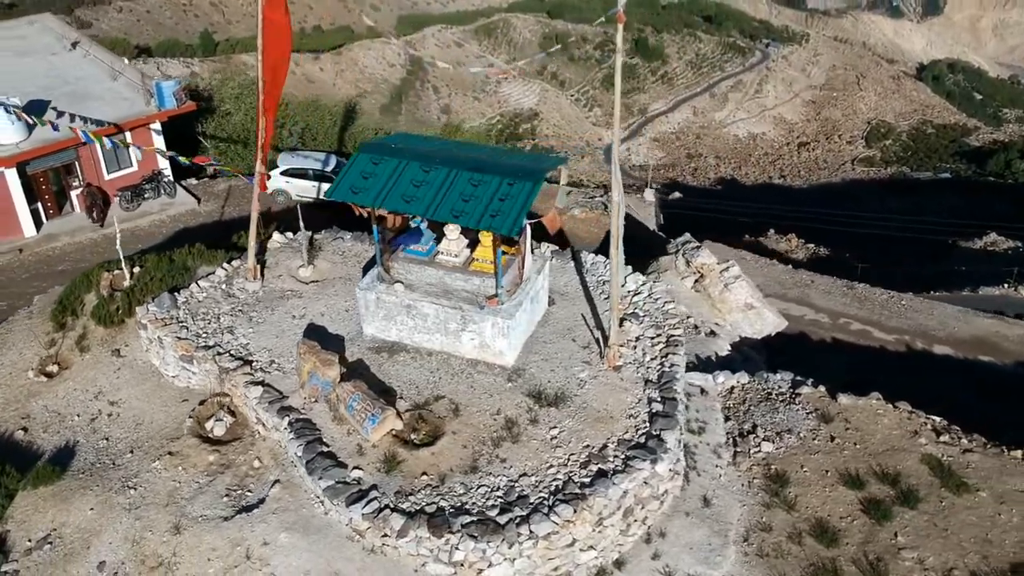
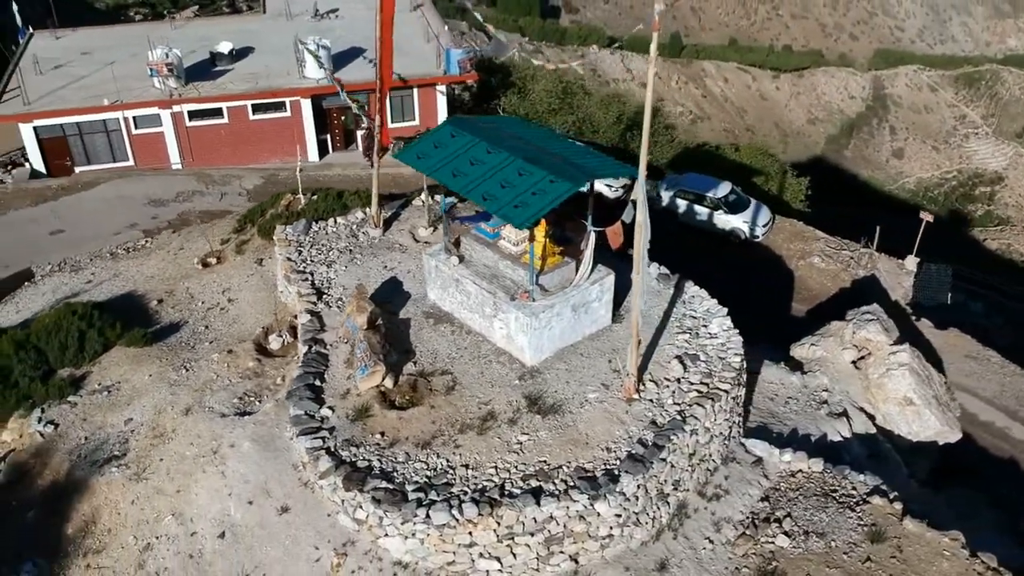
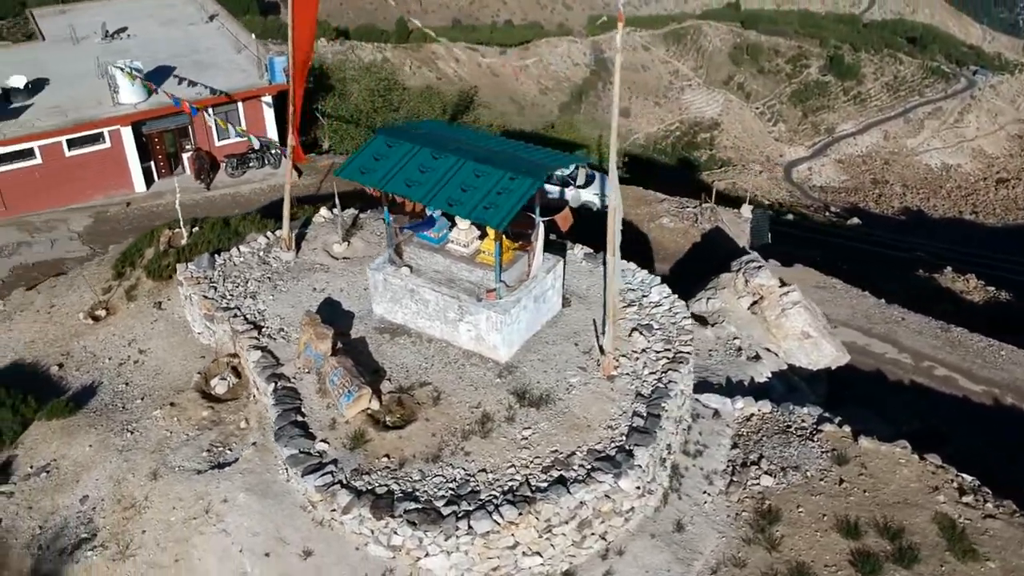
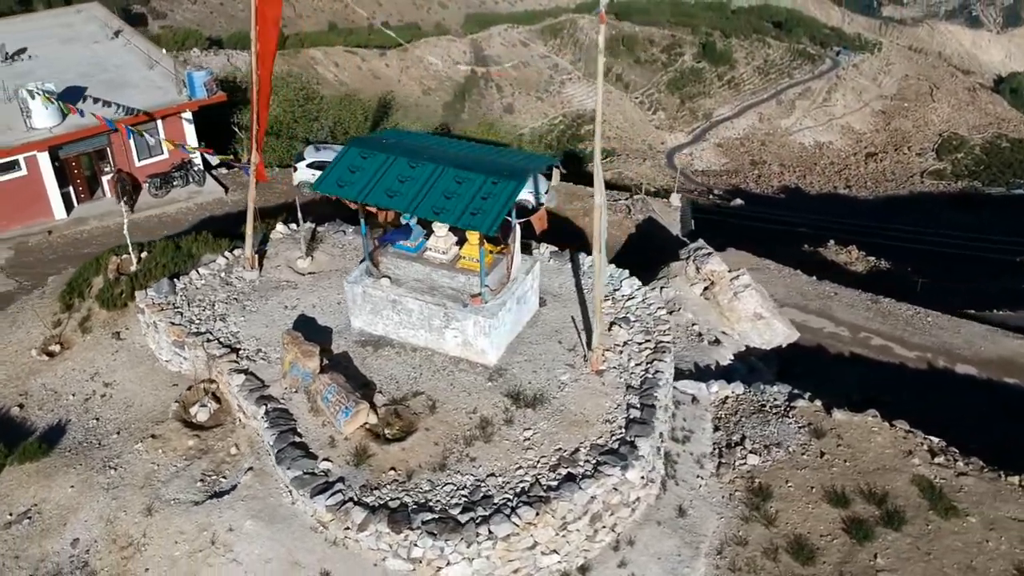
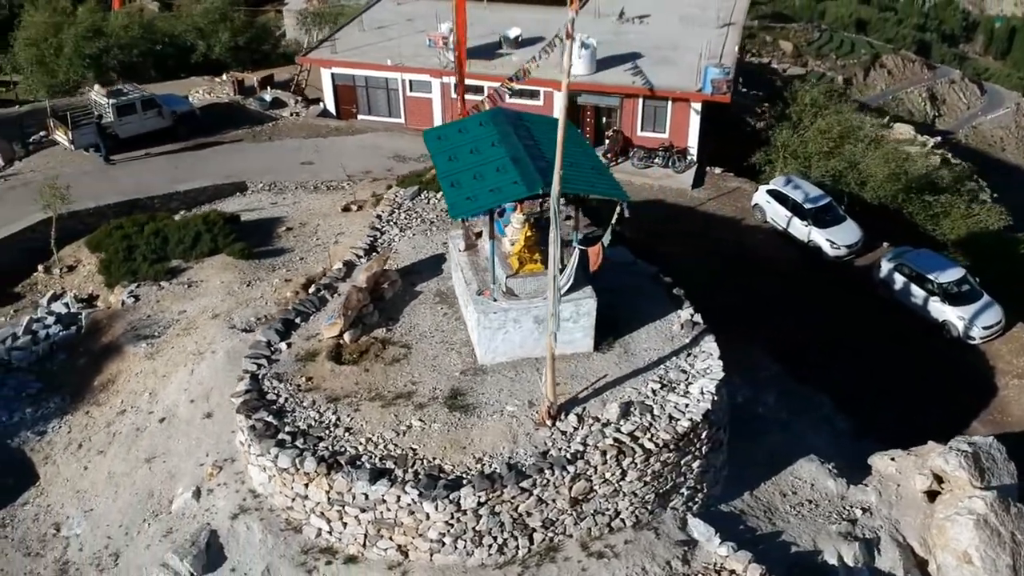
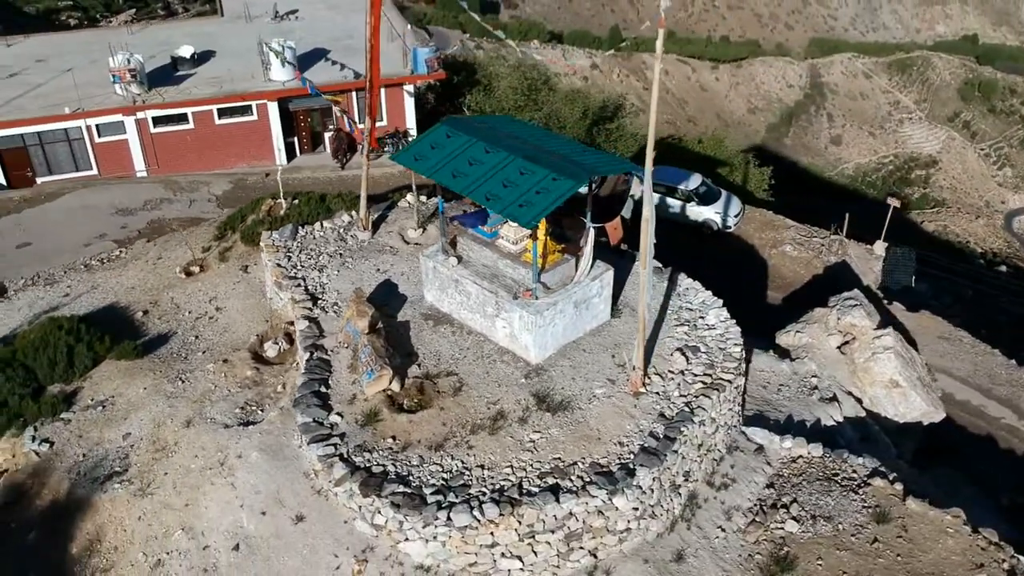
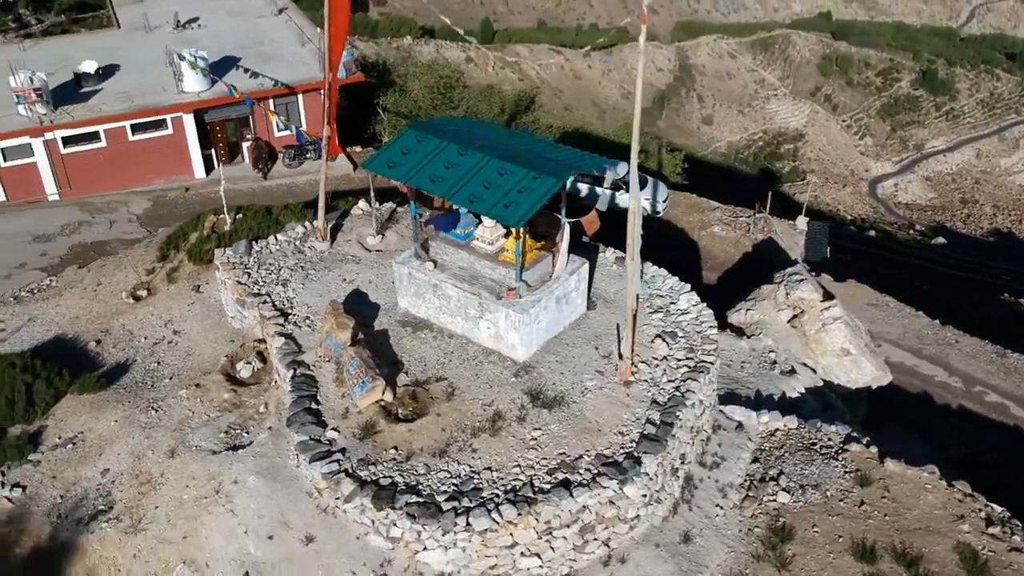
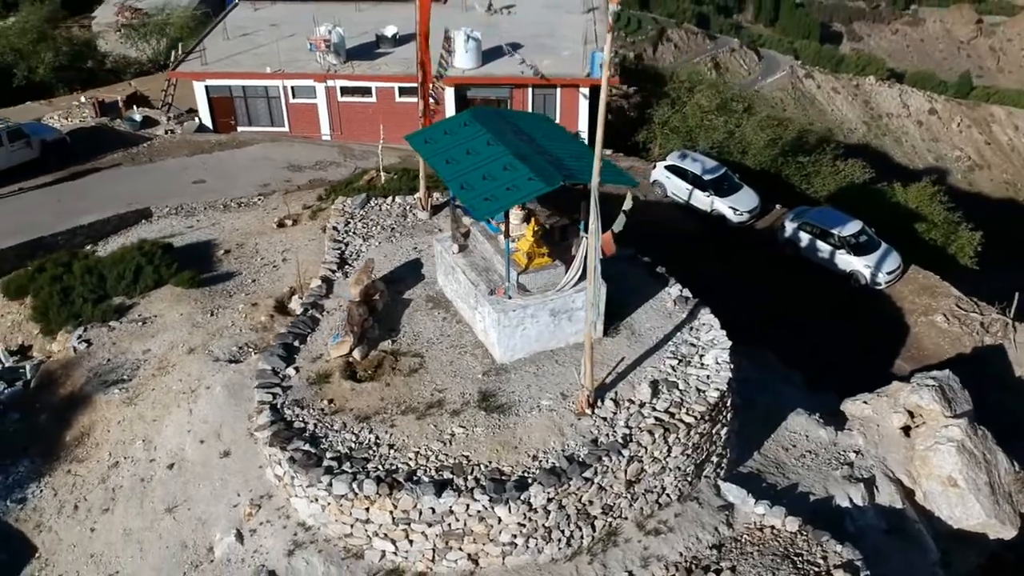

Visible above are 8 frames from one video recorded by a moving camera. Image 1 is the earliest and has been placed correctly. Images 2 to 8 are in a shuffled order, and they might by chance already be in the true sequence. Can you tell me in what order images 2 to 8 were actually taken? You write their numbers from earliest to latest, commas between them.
4, 3, 7, 6, 2, 8, 5
